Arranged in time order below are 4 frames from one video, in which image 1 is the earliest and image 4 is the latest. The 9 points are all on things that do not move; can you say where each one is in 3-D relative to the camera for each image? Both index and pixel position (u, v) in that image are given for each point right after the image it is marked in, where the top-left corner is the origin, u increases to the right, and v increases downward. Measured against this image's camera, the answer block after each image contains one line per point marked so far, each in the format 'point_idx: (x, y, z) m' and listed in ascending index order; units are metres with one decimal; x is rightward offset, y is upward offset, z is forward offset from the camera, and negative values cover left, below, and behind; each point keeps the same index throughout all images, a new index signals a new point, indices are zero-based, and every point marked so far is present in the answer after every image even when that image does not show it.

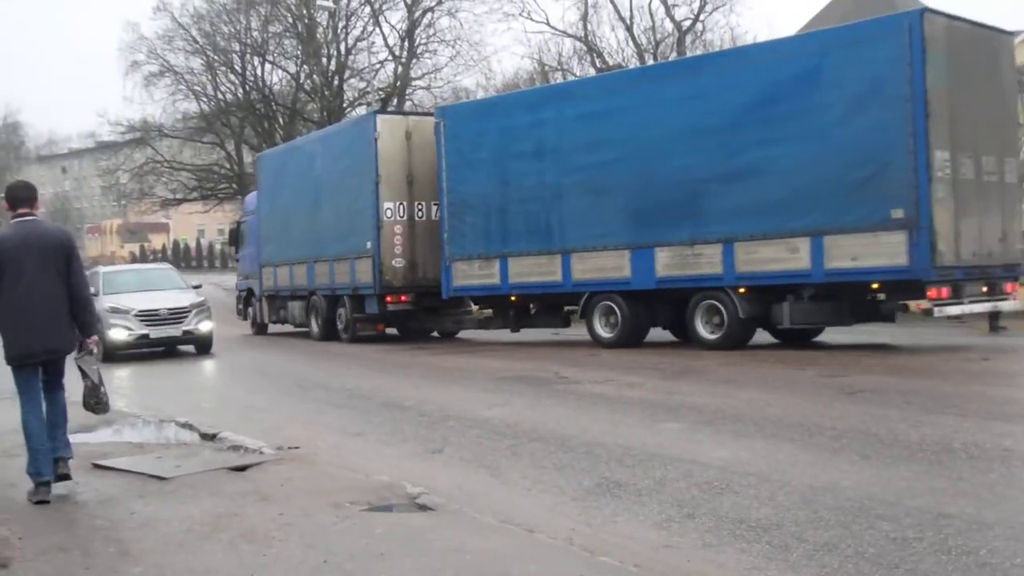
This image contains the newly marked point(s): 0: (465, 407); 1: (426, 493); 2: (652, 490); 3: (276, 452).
0: (-0.5, -1.1, +10.4) m
1: (-0.6, -1.4, +7.7) m
2: (+1.0, -1.4, +7.8) m
3: (-1.8, -1.3, +8.5) m
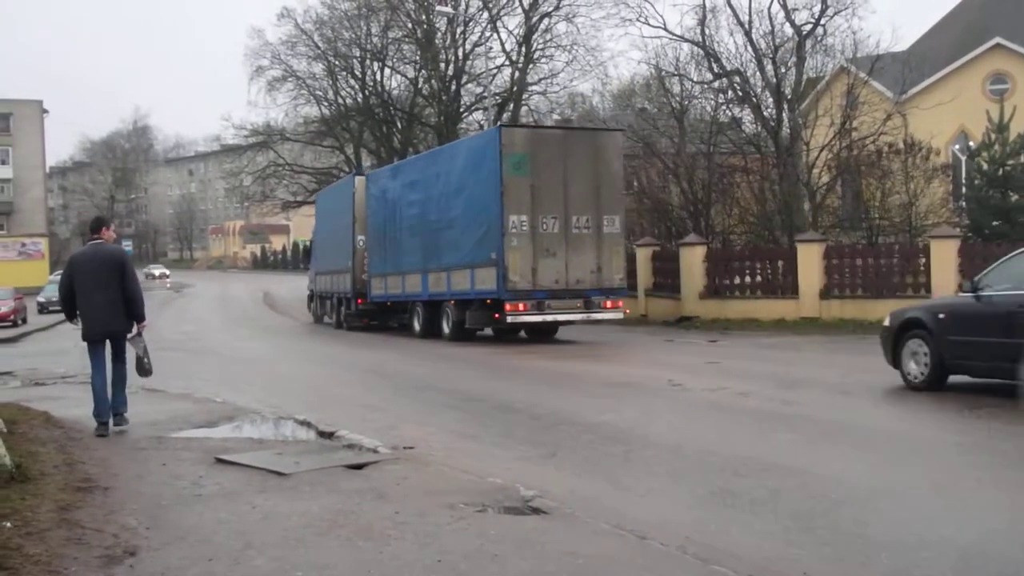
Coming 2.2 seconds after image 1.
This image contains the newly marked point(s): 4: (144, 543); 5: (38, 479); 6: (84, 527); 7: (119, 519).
0: (+0.5, -1.2, +10.3) m
1: (+0.2, -1.5, +7.7) m
2: (+1.8, -1.5, +7.7) m
3: (-1.0, -1.3, +8.6) m
4: (-2.2, -1.5, +6.6) m
5: (-3.4, -1.4, +7.8) m
6: (-2.7, -1.5, +6.9) m
7: (-2.5, -1.5, +7.1) m
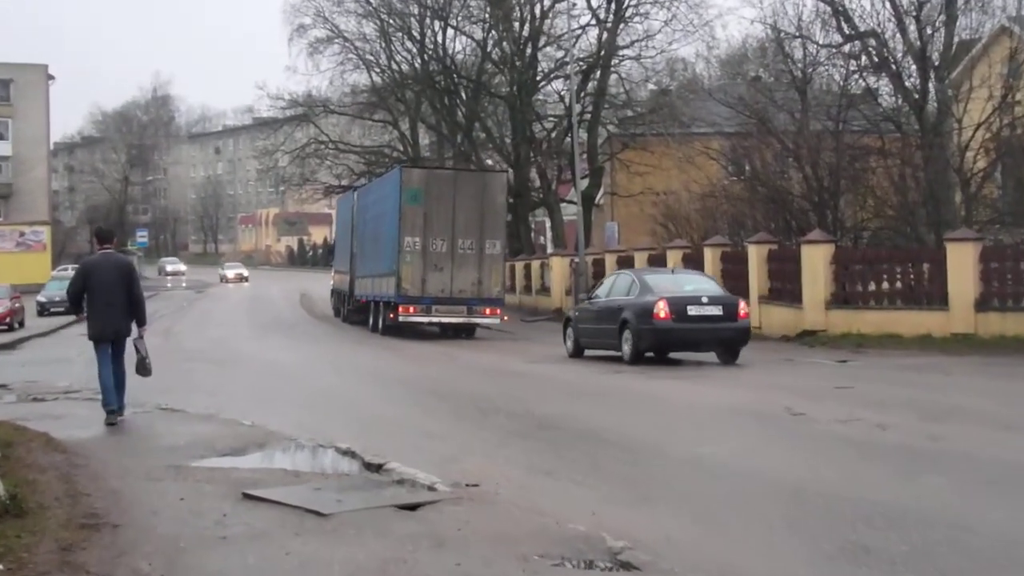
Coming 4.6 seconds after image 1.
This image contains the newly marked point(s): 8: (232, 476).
0: (+1.2, -1.2, +8.9) m
1: (+0.7, -1.5, +6.2) m
2: (+2.3, -1.5, +6.2) m
3: (-0.4, -1.3, +7.2) m
4: (-1.8, -1.5, +5.3) m
5: (-2.9, -1.3, +6.5) m
6: (-2.2, -1.5, +5.6) m
7: (-2.1, -1.5, +5.8) m
8: (-1.9, -1.3, +7.4) m
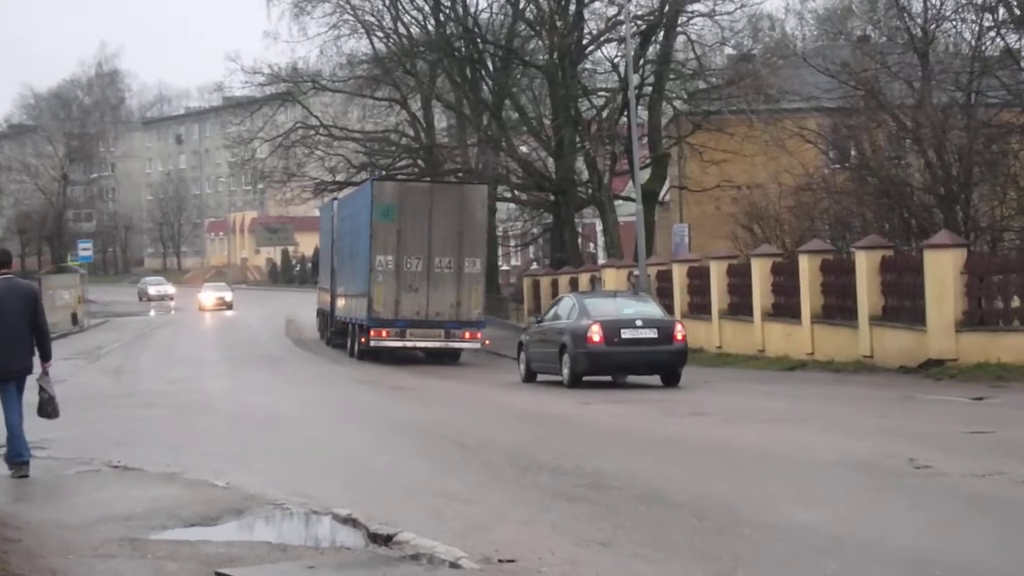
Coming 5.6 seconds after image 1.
0: (+1.4, -1.3, +7.4) m
1: (+0.9, -1.6, +4.7) m
2: (+2.5, -1.6, +4.7) m
3: (-0.2, -1.4, +5.7) m
4: (-1.5, -1.7, +3.9) m
5: (-2.6, -1.5, +5.1) m
6: (-2.0, -1.6, +4.1) m
7: (-1.8, -1.6, +4.3) m
8: (-1.6, -1.4, +5.9) m
